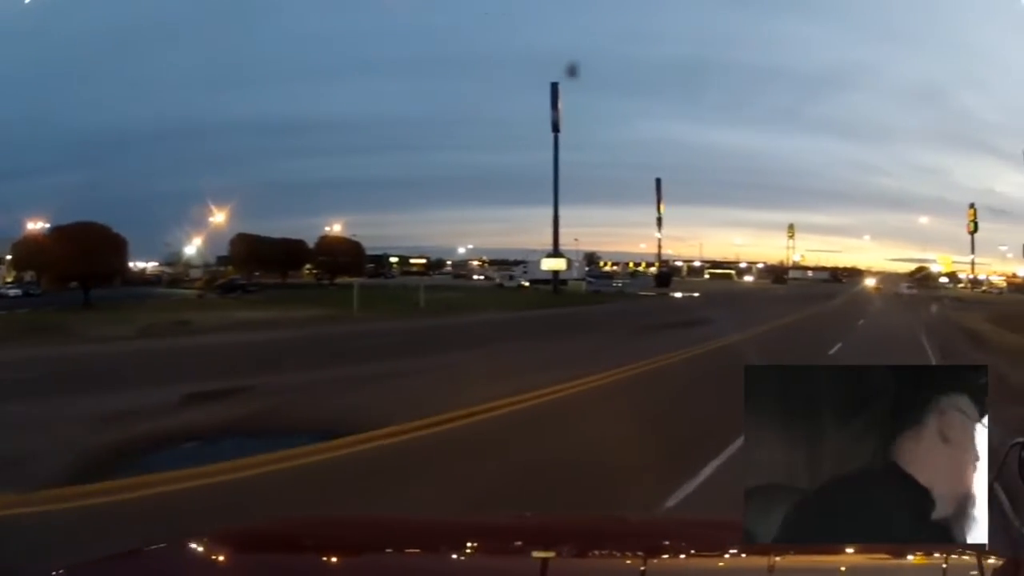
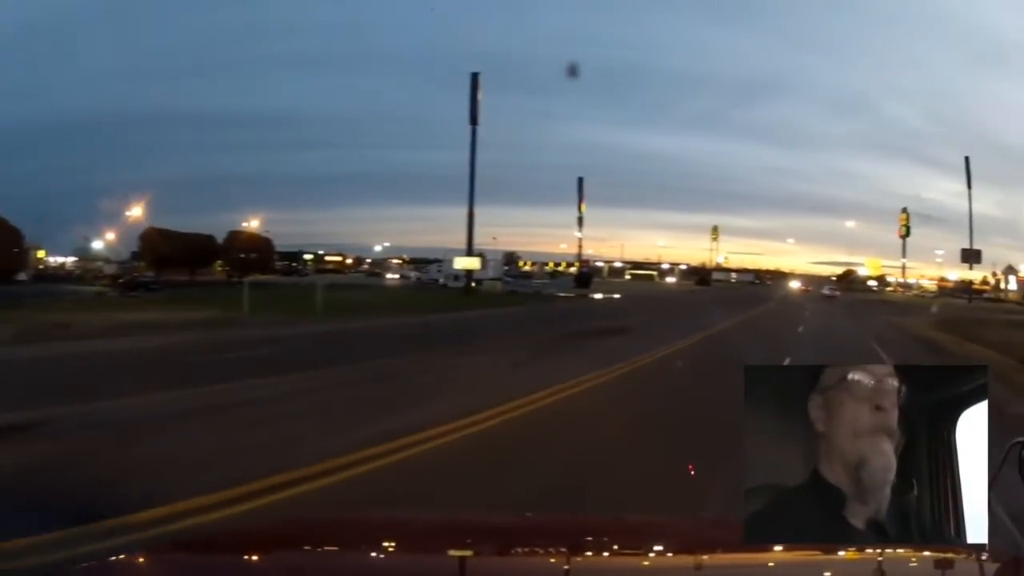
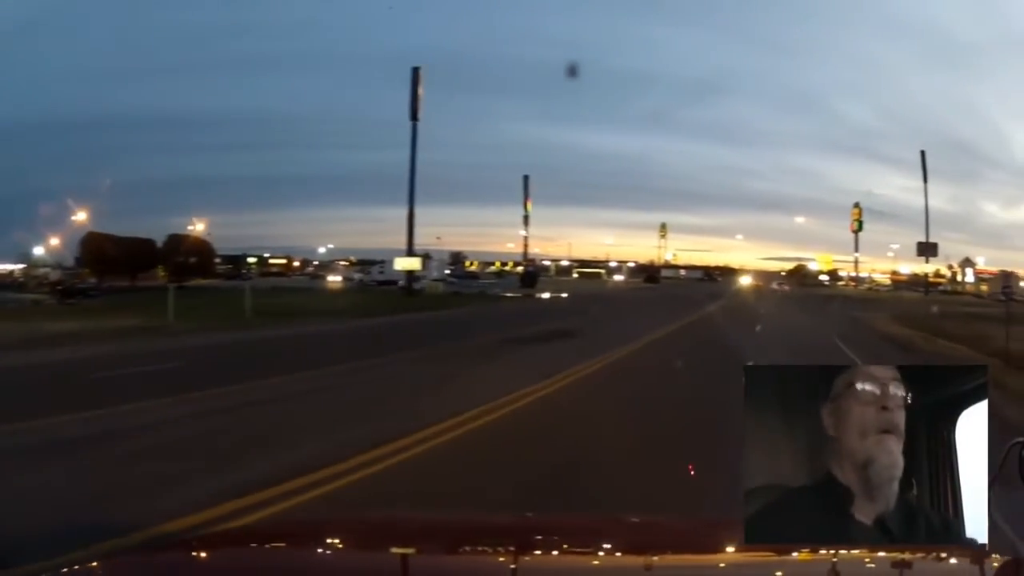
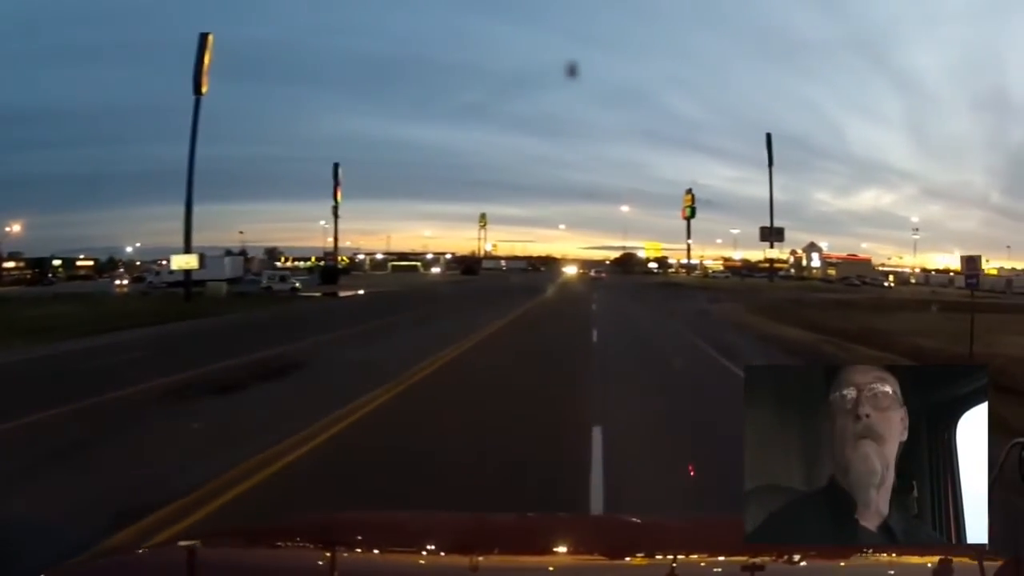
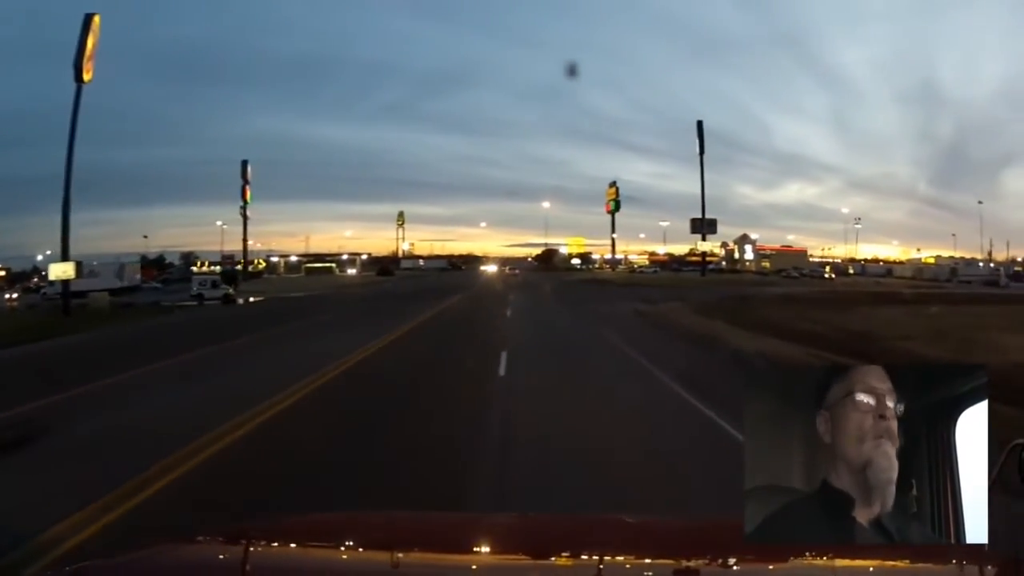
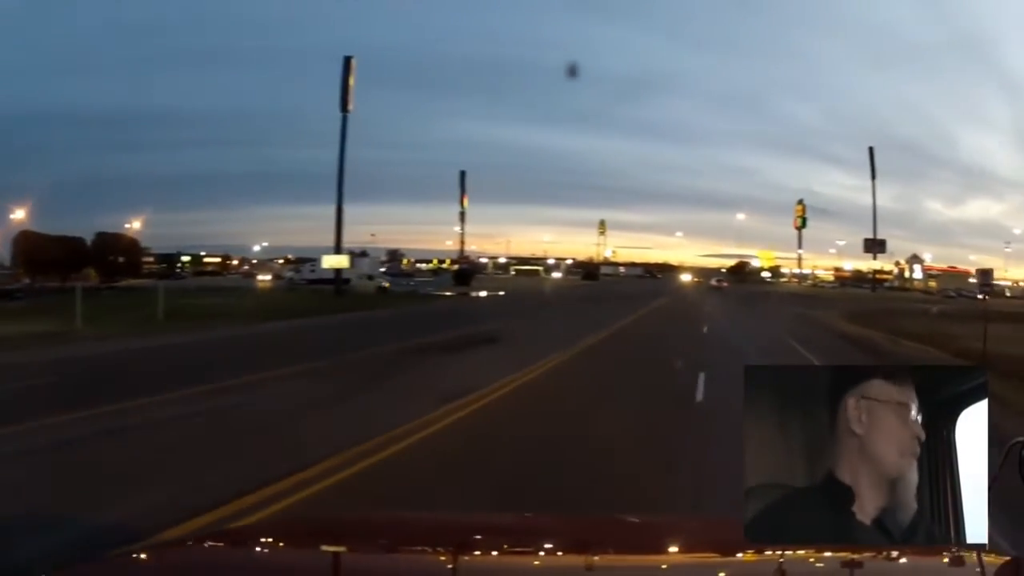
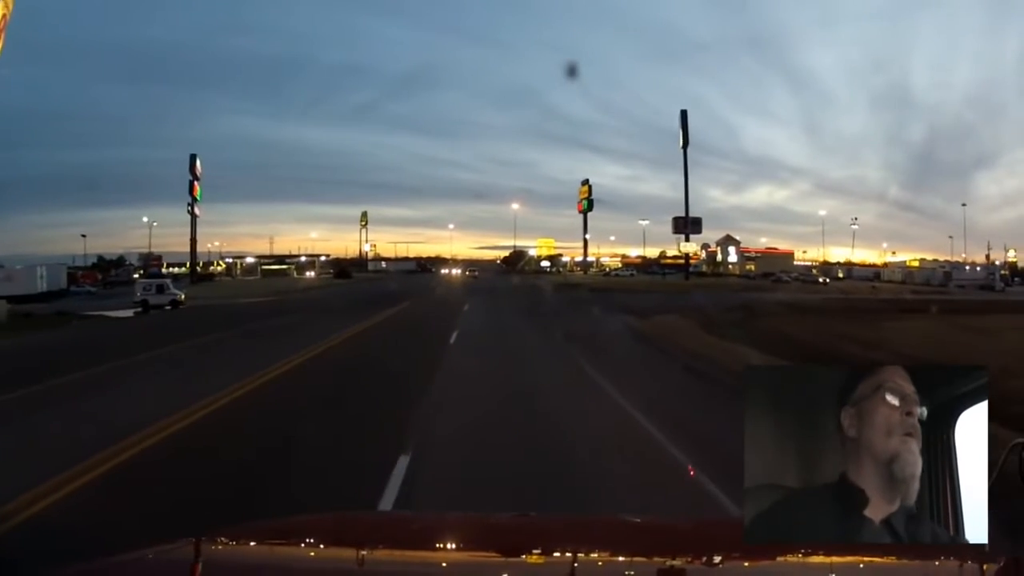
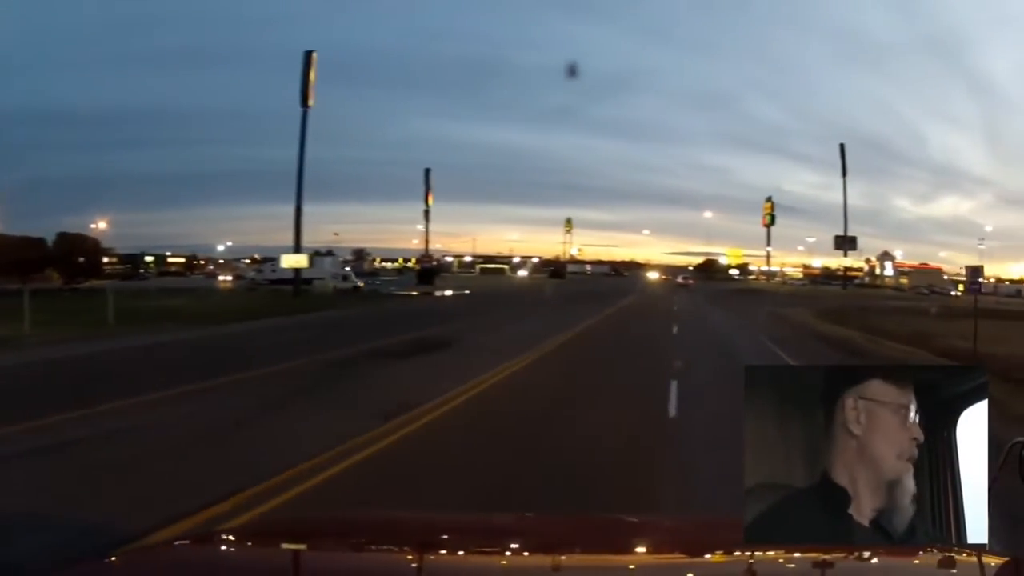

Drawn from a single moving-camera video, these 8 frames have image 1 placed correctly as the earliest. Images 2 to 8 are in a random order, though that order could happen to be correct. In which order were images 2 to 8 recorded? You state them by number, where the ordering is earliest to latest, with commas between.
2, 3, 6, 8, 4, 5, 7
